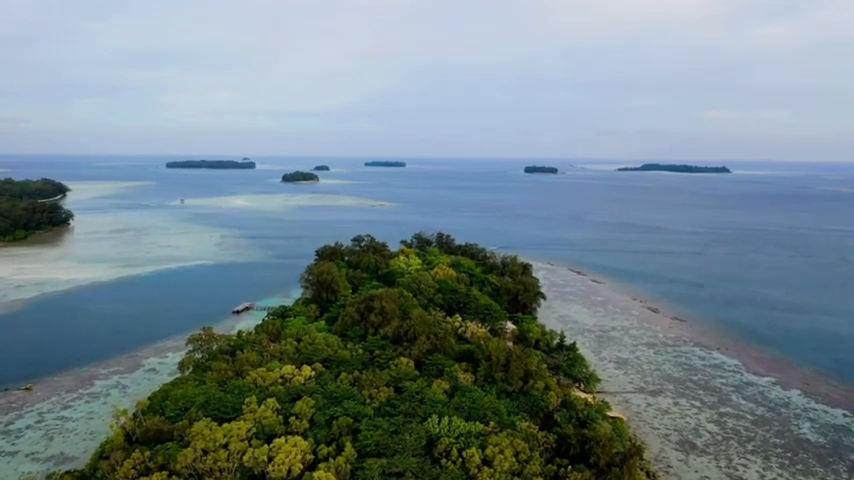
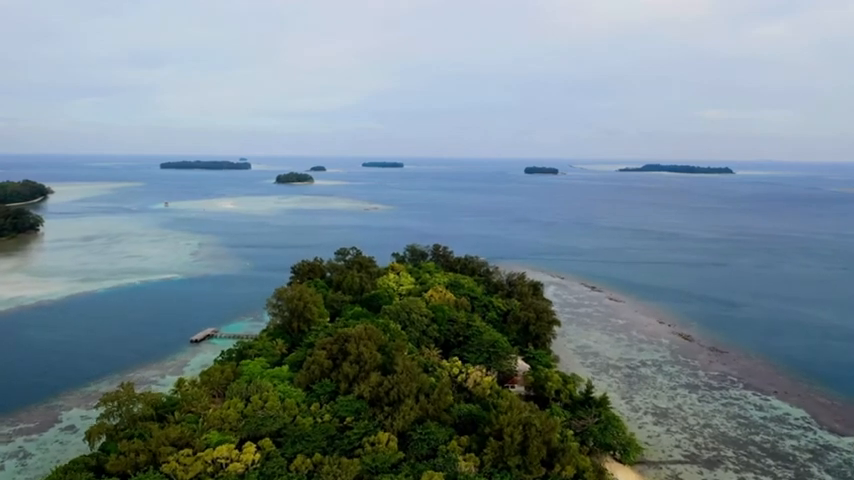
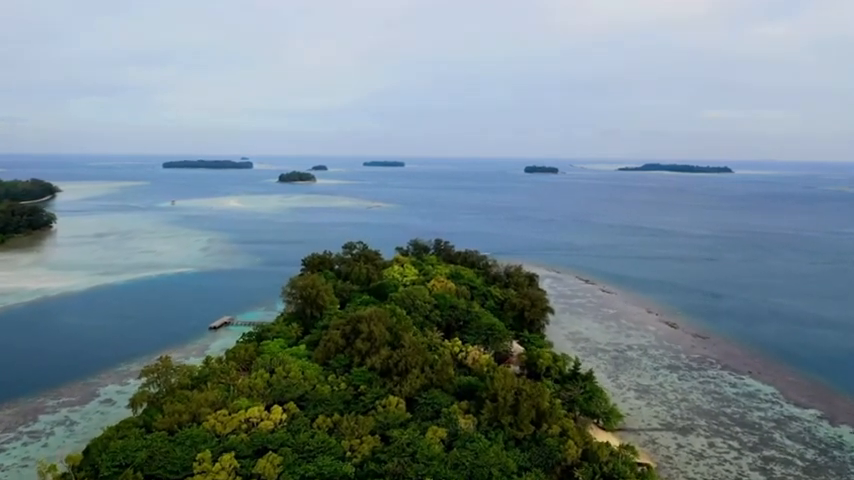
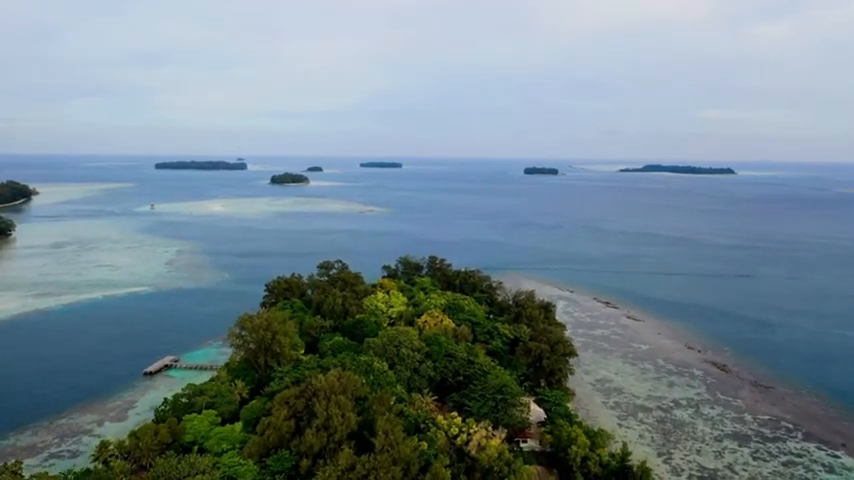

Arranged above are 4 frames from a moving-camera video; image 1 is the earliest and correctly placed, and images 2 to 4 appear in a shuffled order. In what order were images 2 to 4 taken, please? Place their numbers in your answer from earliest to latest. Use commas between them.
3, 2, 4
